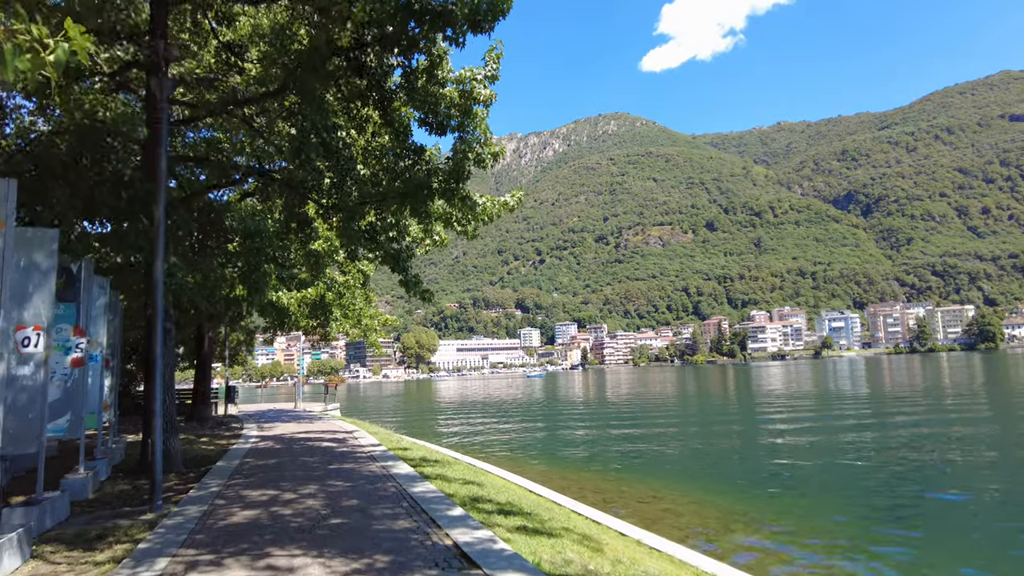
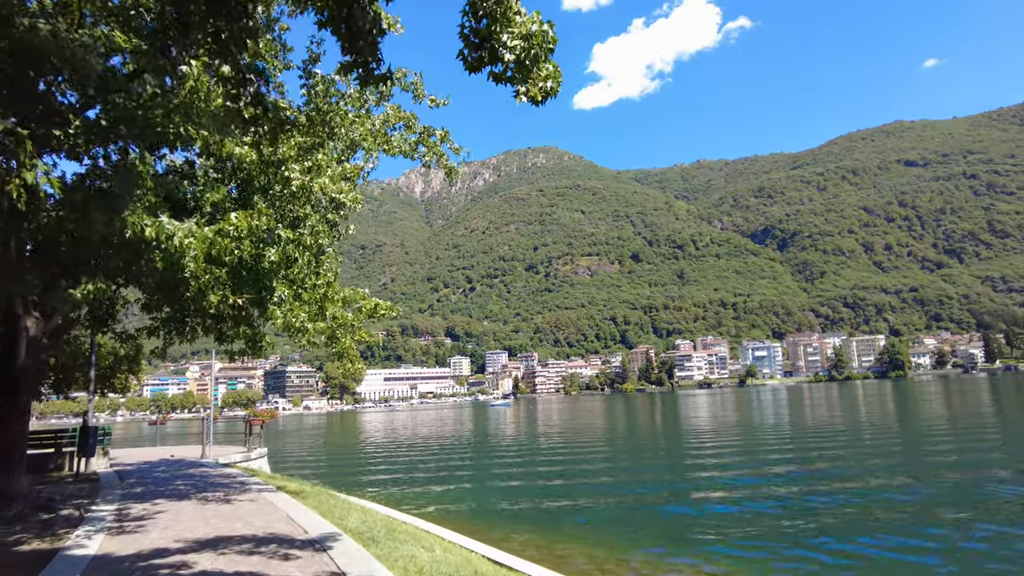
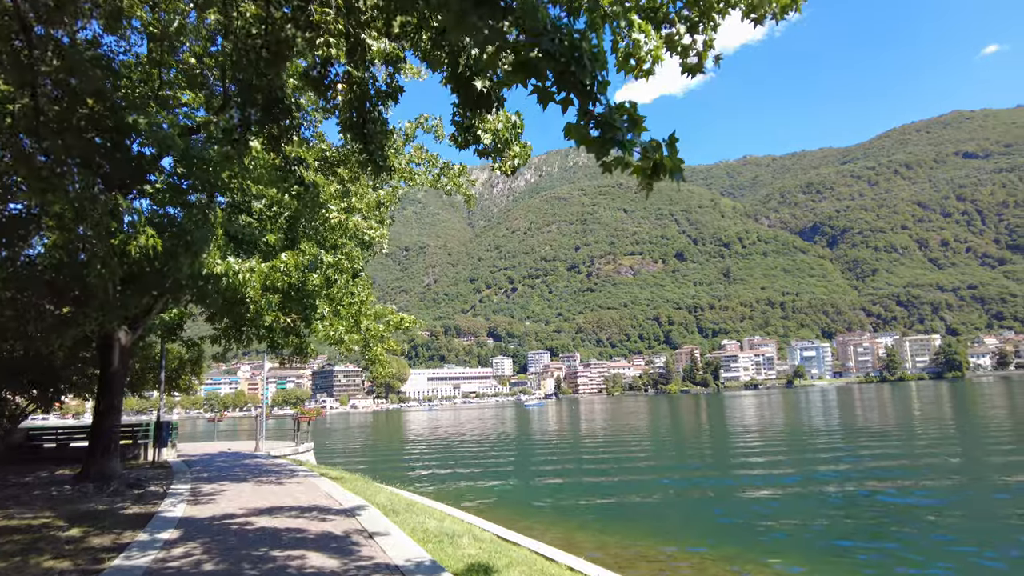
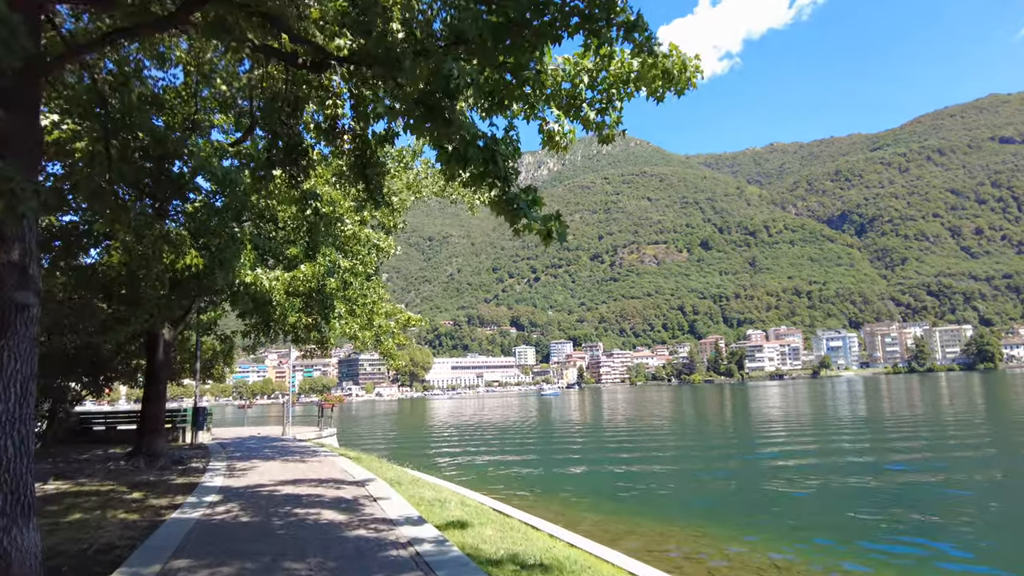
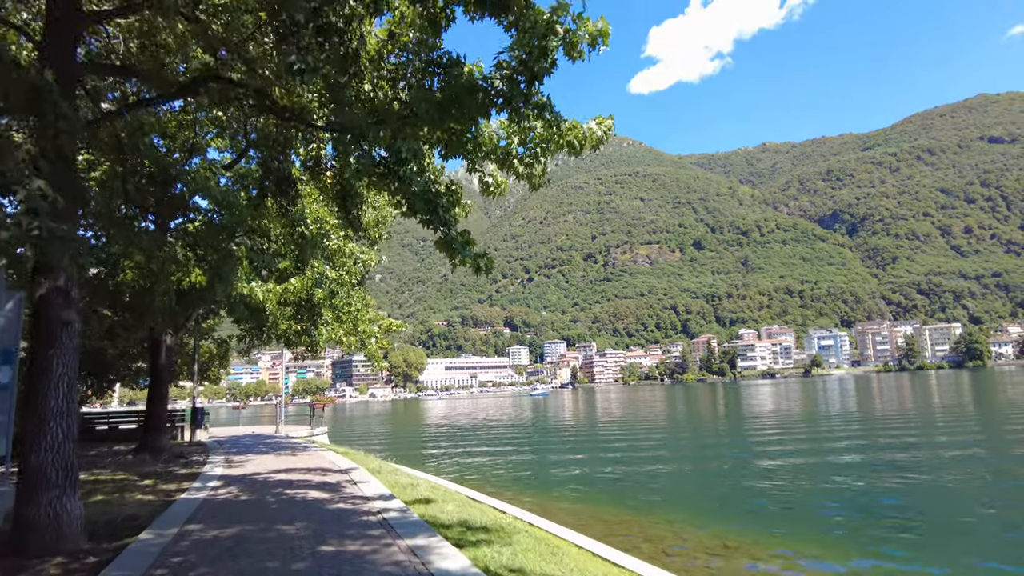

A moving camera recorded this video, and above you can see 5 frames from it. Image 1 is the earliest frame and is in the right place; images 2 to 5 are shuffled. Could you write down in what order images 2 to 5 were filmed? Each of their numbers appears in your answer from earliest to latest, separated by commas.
5, 4, 3, 2
